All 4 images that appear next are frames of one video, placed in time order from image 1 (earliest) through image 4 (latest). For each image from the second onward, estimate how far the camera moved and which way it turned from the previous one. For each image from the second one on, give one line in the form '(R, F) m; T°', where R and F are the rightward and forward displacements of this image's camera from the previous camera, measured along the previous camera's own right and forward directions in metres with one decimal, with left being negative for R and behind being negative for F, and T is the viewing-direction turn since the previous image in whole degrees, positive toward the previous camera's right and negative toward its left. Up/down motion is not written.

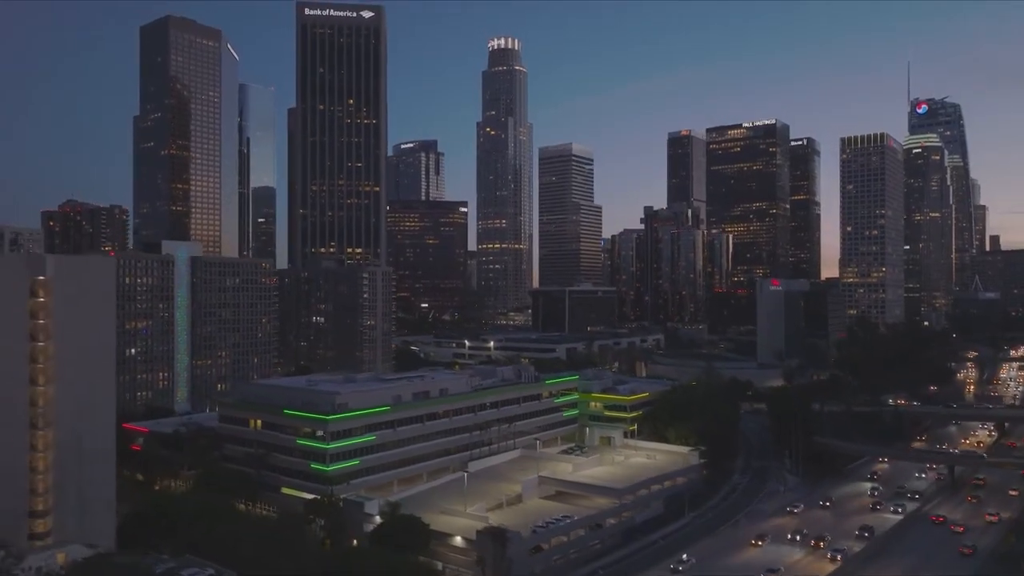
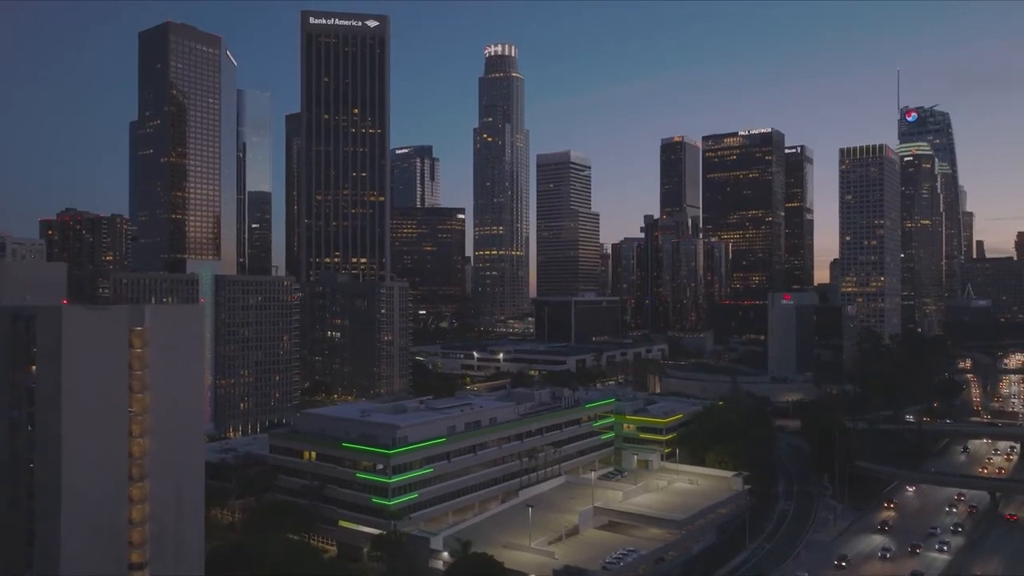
(-4.4, -0.1) m; +1°
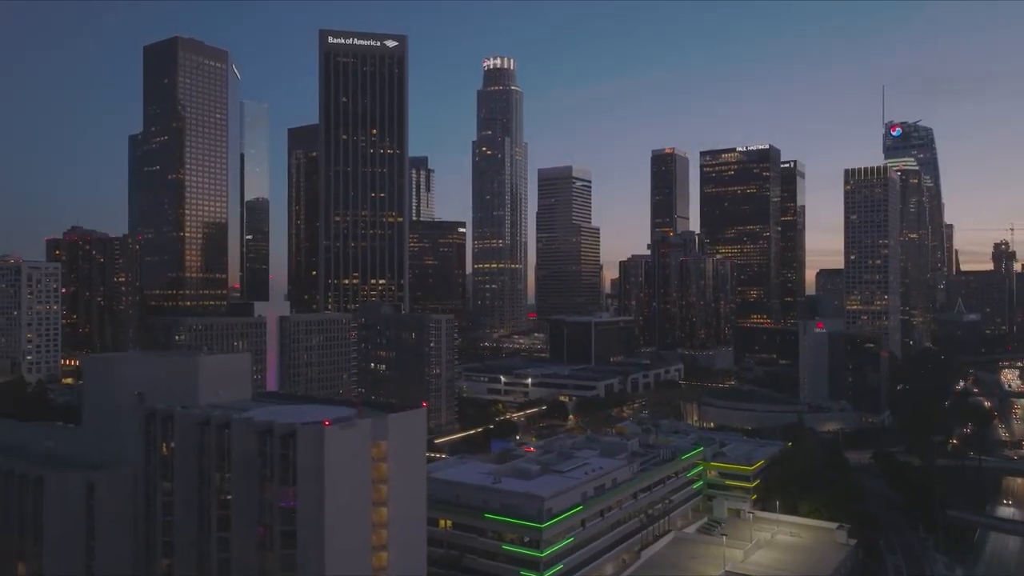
(-10.3, -0.1) m; +2°
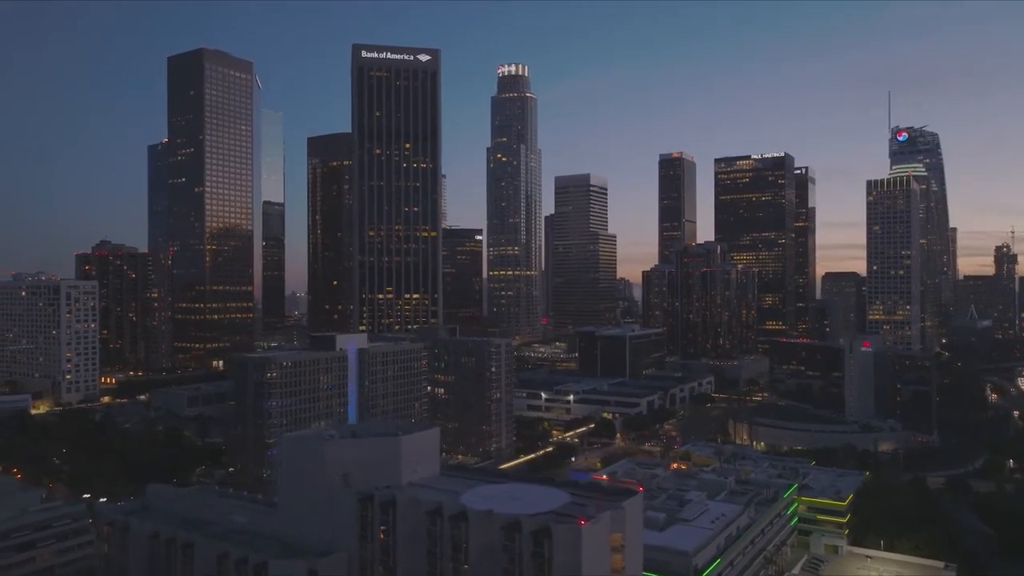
(-9.4, -0.3) m; +1°
